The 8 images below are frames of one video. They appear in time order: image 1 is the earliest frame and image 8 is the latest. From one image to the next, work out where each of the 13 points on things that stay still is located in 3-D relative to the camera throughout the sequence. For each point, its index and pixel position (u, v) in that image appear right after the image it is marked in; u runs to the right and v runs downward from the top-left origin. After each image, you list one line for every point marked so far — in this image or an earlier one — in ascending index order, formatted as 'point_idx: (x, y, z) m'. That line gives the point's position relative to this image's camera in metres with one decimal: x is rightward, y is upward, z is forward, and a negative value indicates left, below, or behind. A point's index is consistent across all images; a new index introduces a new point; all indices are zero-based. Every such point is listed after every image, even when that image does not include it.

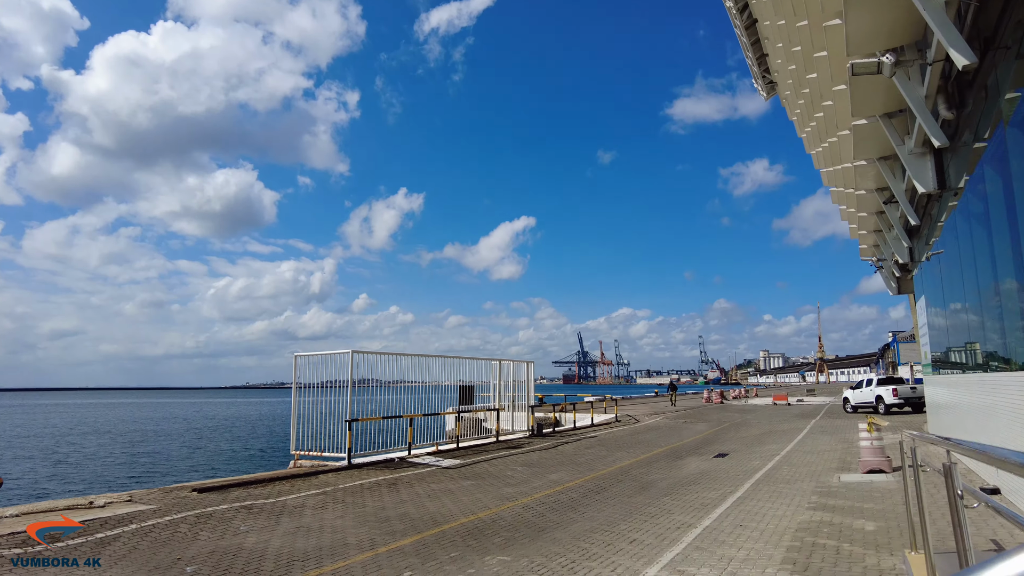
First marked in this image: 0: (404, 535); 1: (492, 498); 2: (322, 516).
0: (-2.0, -4.5, +12.1) m
1: (-0.5, -5.0, +15.7) m
2: (-3.9, -4.7, +13.6) m
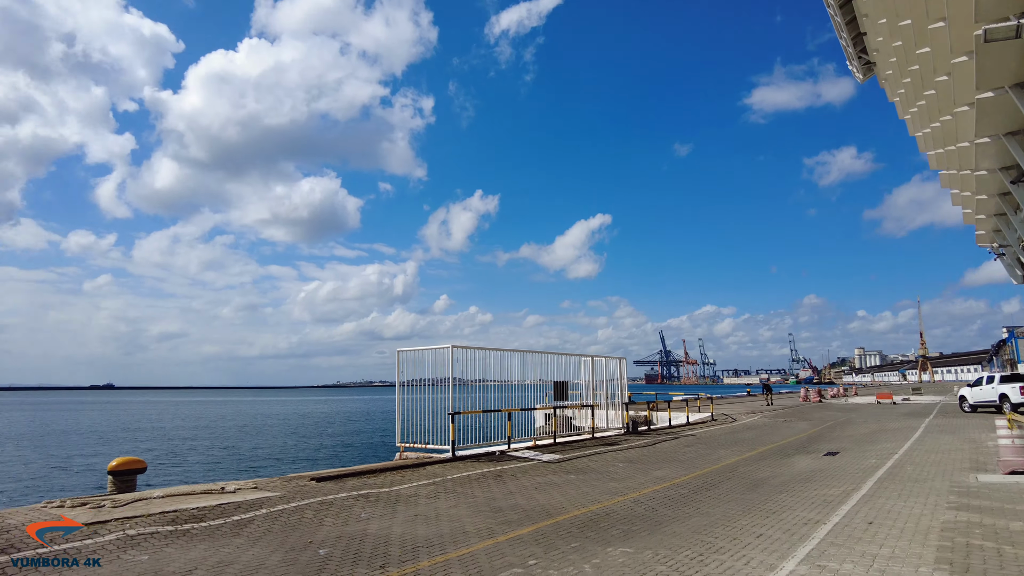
0: (+0.2, -4.4, +12.2) m
1: (+2.1, -4.8, +15.6) m
2: (-1.6, -4.6, +14.0) m
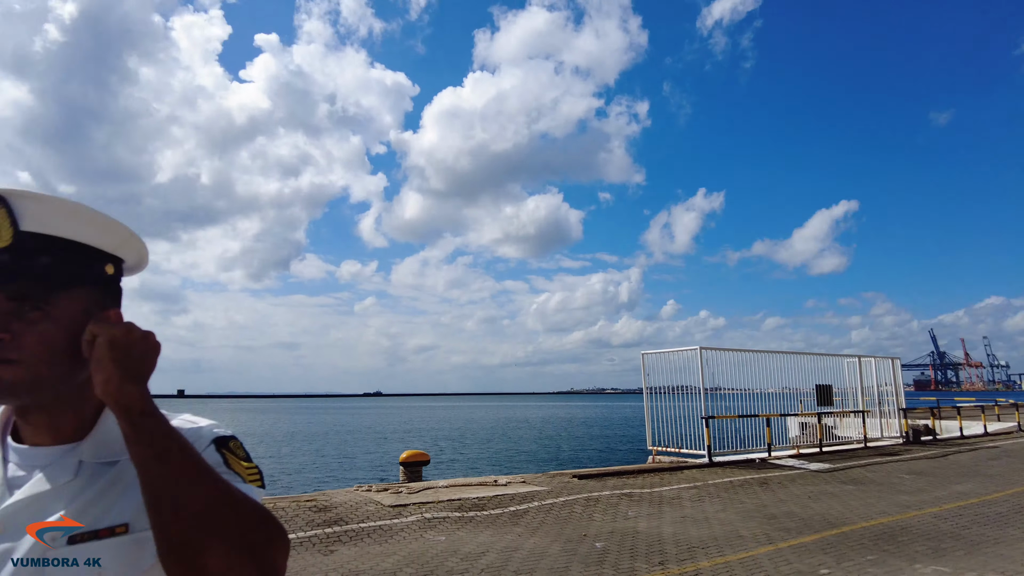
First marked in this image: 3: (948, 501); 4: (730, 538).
0: (+5.0, -4.2, +11.4) m
1: (+8.0, -4.6, +14.0) m
2: (+3.9, -4.6, +13.6) m
3: (+9.5, -4.6, +14.4) m
4: (+3.7, -4.2, +11.1) m
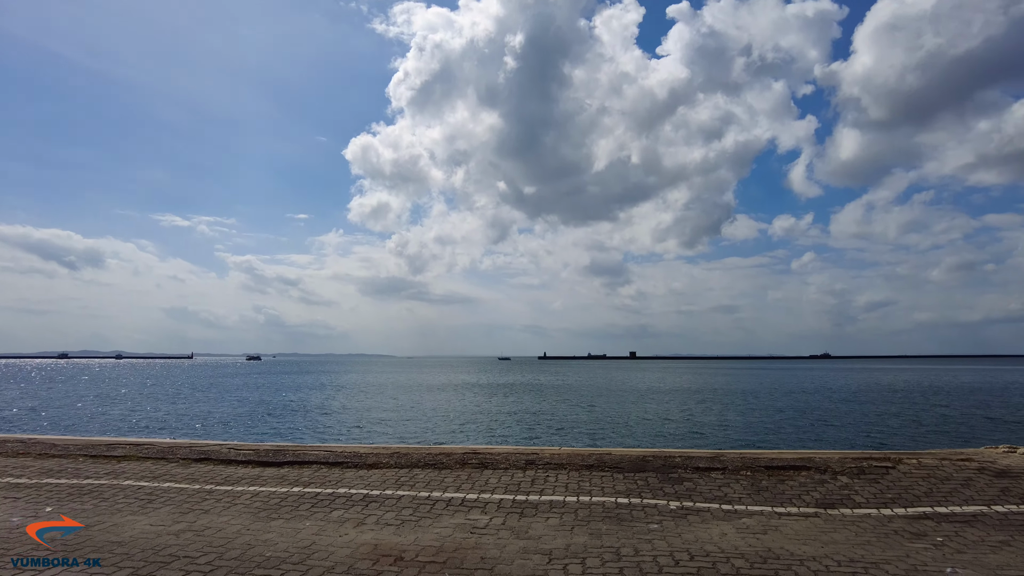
0: (+12.5, -2.1, +3.2) m
1: (+16.5, -2.0, +3.5) m
2: (+13.0, -2.3, +5.6) m
3: (+17.9, -1.9, +2.9) m
4: (+11.2, -2.2, +3.7) m
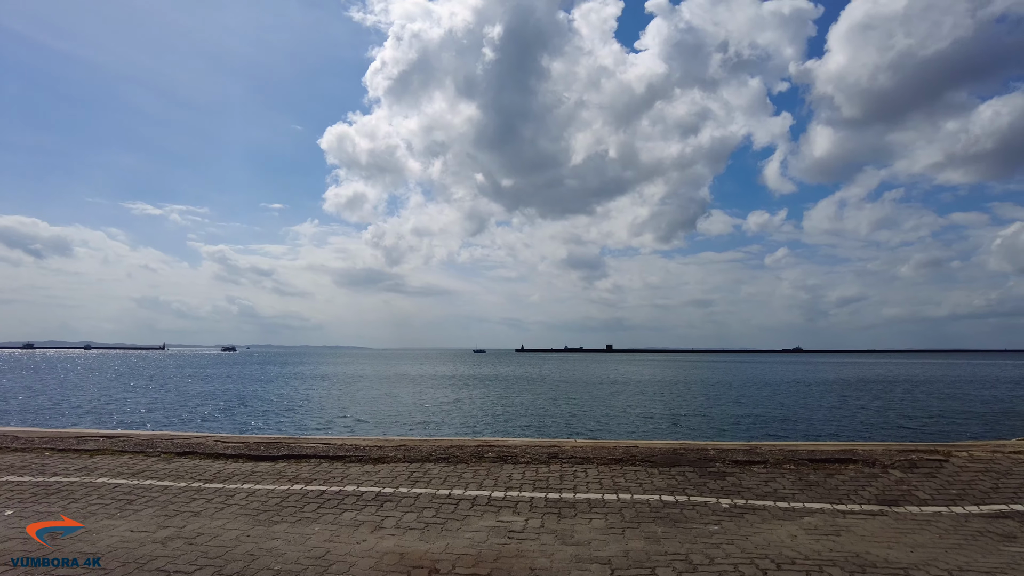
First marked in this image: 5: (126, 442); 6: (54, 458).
0: (+12.9, -2.0, +2.9) m
1: (+16.8, -1.9, +3.4) m
2: (+13.3, -2.2, +5.4) m
3: (+18.3, -1.9, +2.8) m
4: (+11.6, -2.1, +3.4) m
5: (-4.6, -1.8, +7.9) m
6: (-4.9, -1.8, +7.1) m
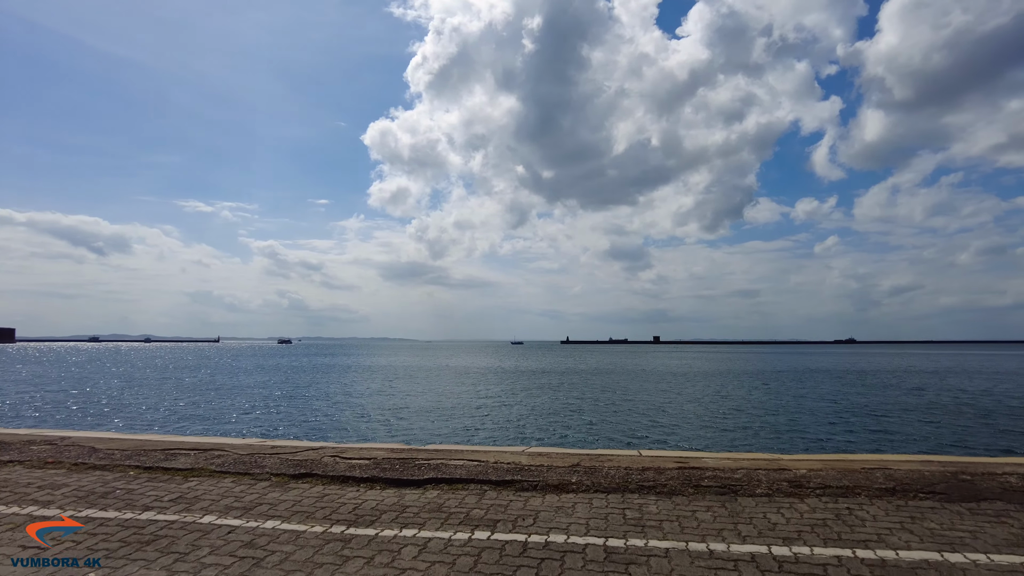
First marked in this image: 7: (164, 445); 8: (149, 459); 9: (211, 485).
0: (+14.4, -1.6, +0.2) m
1: (+18.4, -1.6, +0.4) m
2: (+15.0, -1.8, +2.6) m
3: (+19.8, -1.5, -0.3) m
4: (+13.2, -1.7, +0.7) m
5: (-2.7, -1.6, +6.2) m
6: (-3.1, -1.6, +5.5) m
7: (-3.6, -1.6, +6.8) m
8: (-3.4, -1.6, +6.2) m
9: (-2.5, -1.6, +5.4) m
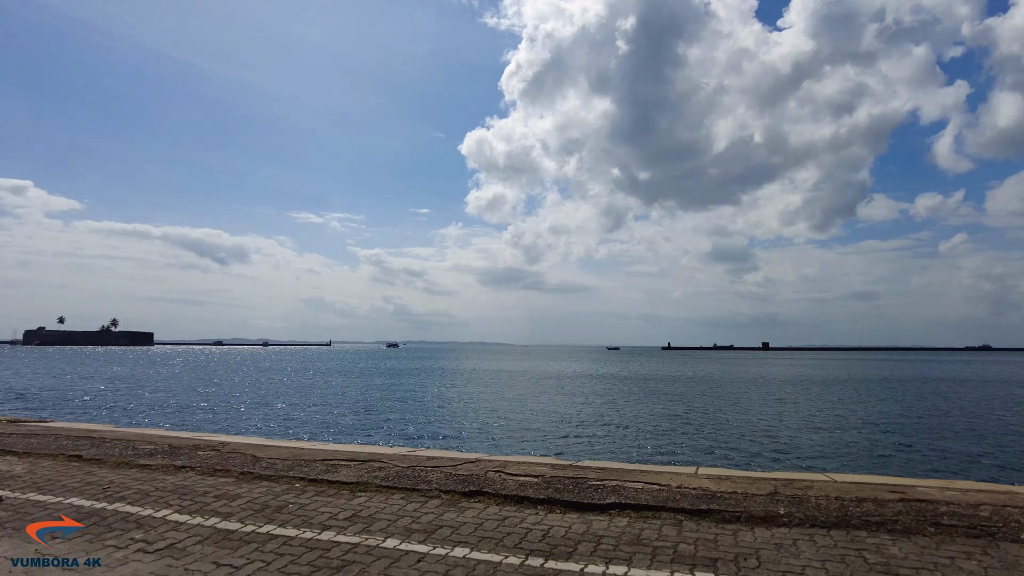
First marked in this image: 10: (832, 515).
0: (+14.9, -1.5, -2.5) m
1: (+18.9, -1.4, -2.9) m
2: (+15.9, -1.7, -0.2) m
3: (+20.2, -1.3, -3.8) m
4: (+13.8, -1.6, -1.8) m
5: (-1.2, -1.7, +6.0) m
6: (-1.6, -1.7, +5.3) m
7: (-1.9, -1.7, +6.7) m
8: (-1.8, -1.7, +6.0) m
9: (-1.0, -1.6, +5.1) m
10: (+2.2, -1.6, +4.7) m
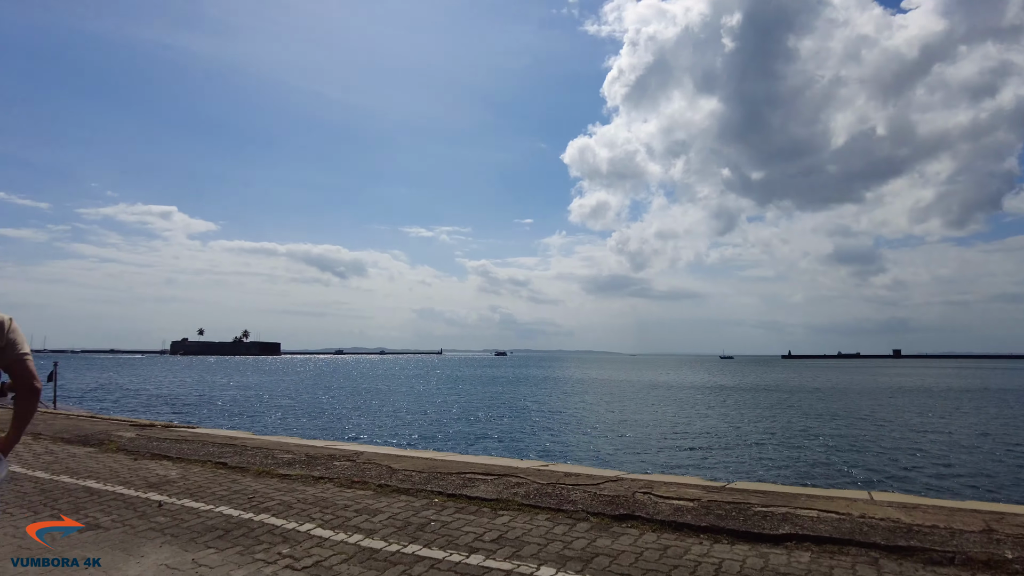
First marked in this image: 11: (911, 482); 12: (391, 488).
0: (+14.6, -1.2, -5.3) m
1: (+18.4, -1.0, -6.3) m
2: (+15.9, -1.3, -3.1) m
3: (+19.6, -0.8, -7.3) m
4: (+13.6, -1.3, -4.4) m
5: (+0.1, -1.7, +5.7) m
6: (-0.5, -1.7, +5.1) m
7: (-0.6, -1.8, +6.5) m
8: (-0.6, -1.7, +5.8) m
9: (+0.1, -1.7, +4.8) m
10: (+3.2, -1.6, +3.8) m
11: (+12.0, -5.8, +19.7) m
12: (-1.1, -1.8, +5.9) m
